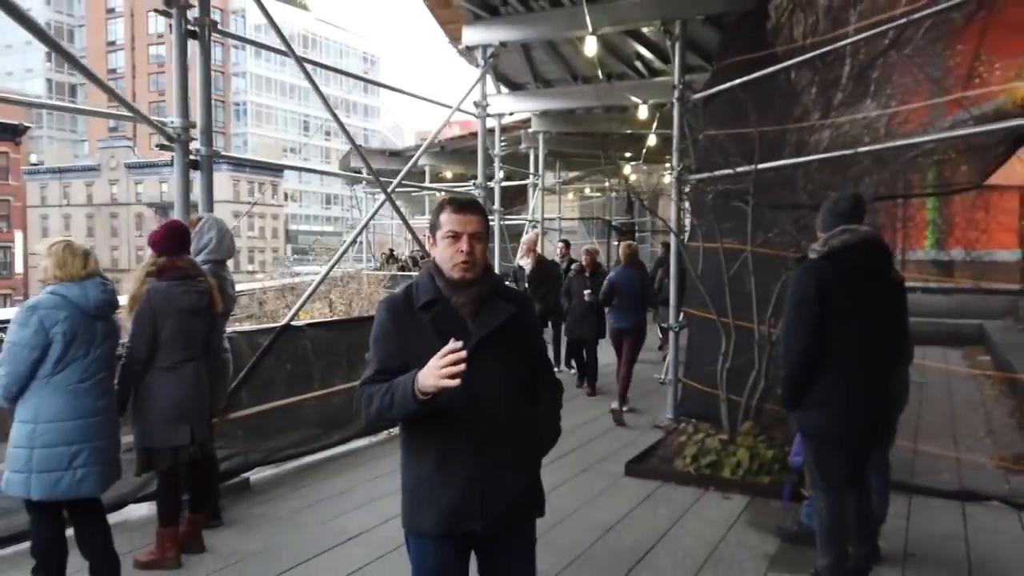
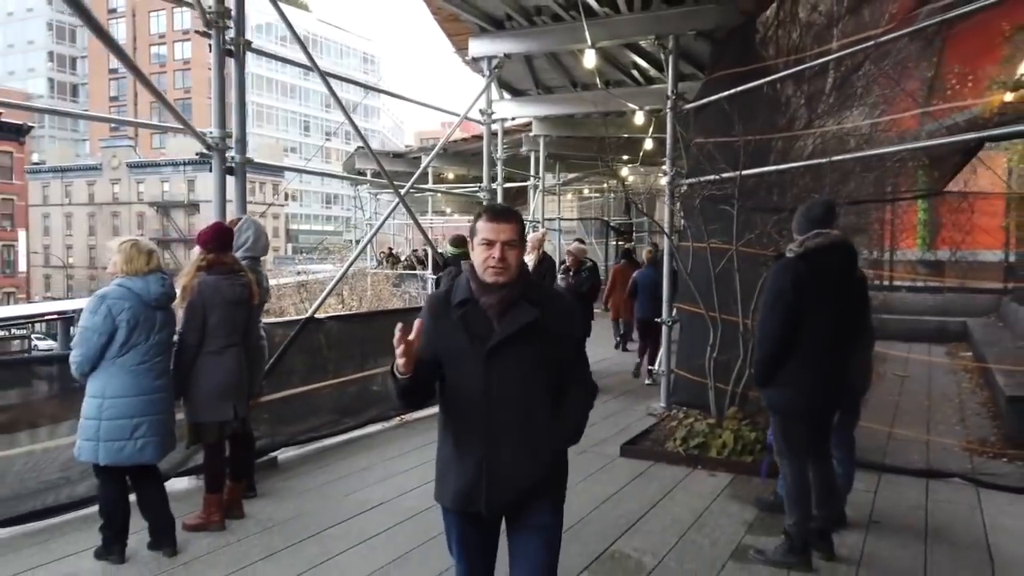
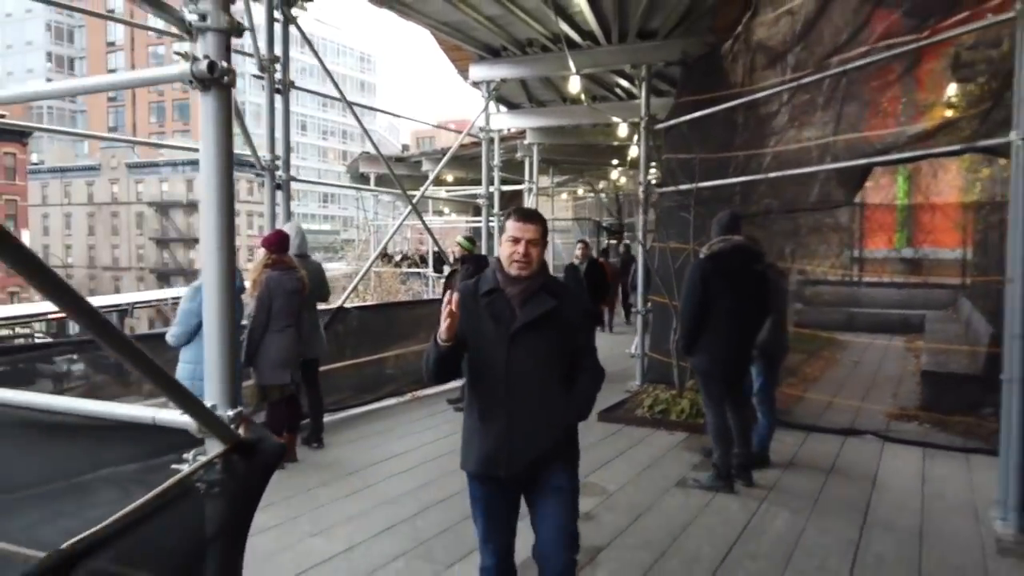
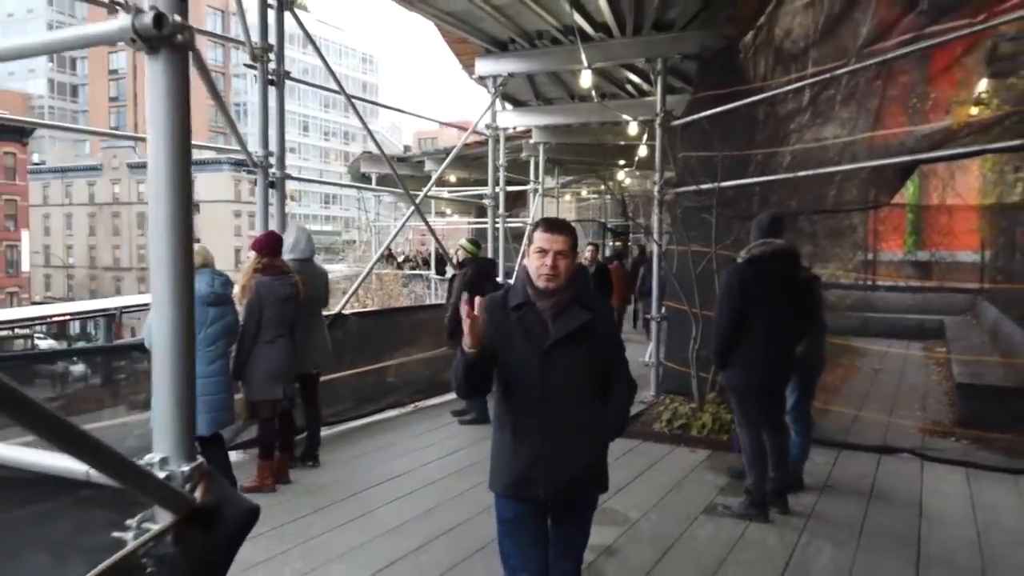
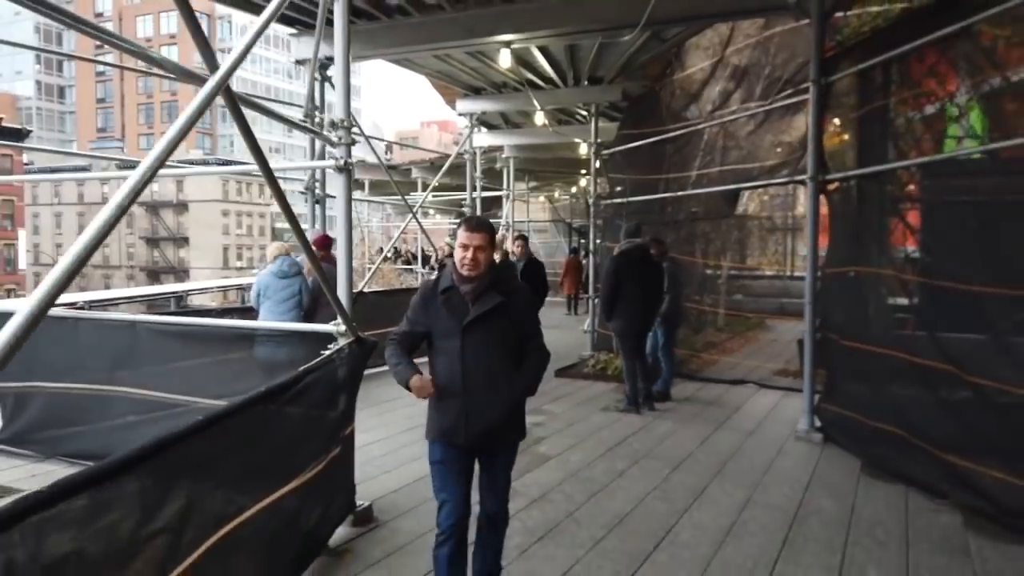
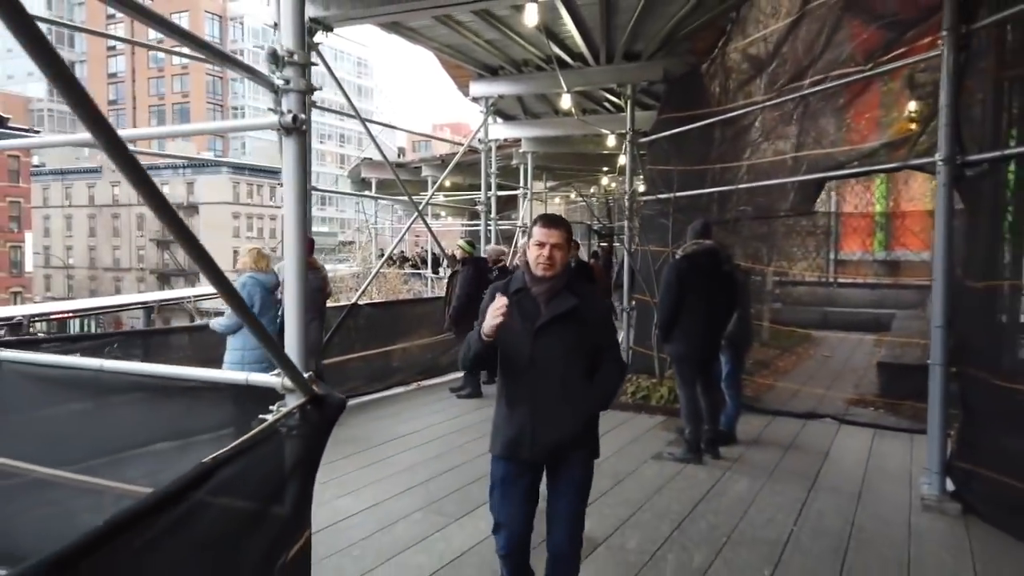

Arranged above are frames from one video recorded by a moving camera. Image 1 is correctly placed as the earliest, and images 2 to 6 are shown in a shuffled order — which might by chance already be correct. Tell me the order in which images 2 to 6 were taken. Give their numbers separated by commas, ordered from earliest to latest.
2, 4, 3, 6, 5
